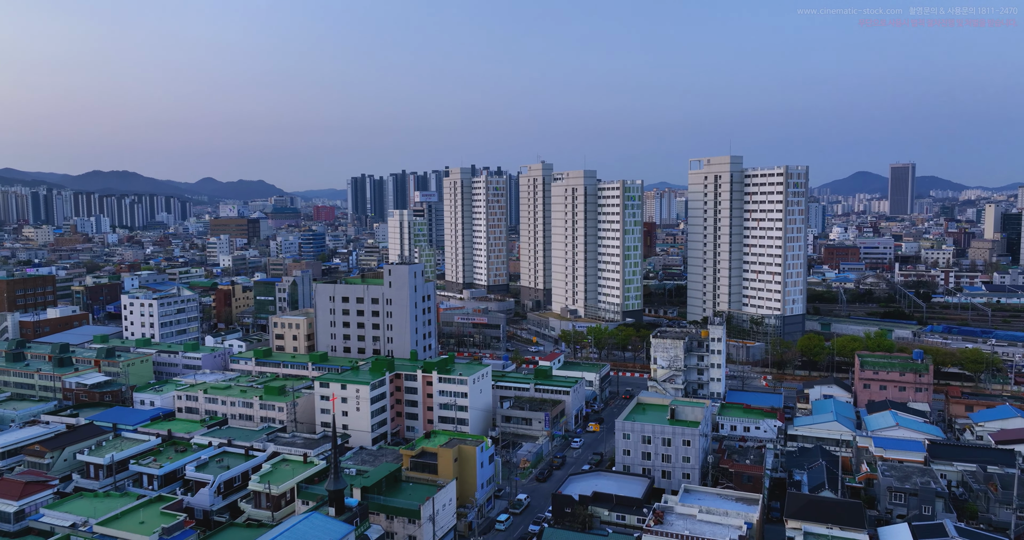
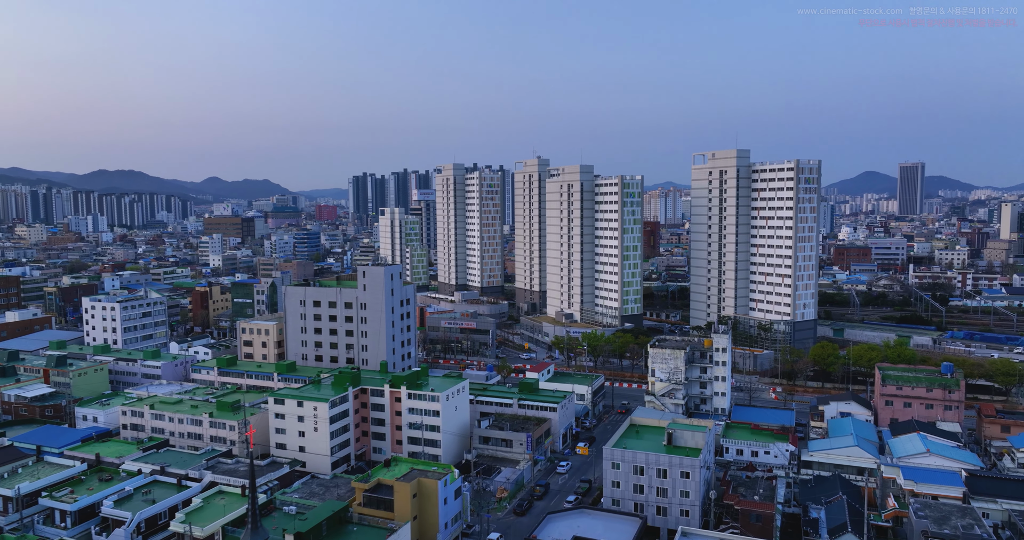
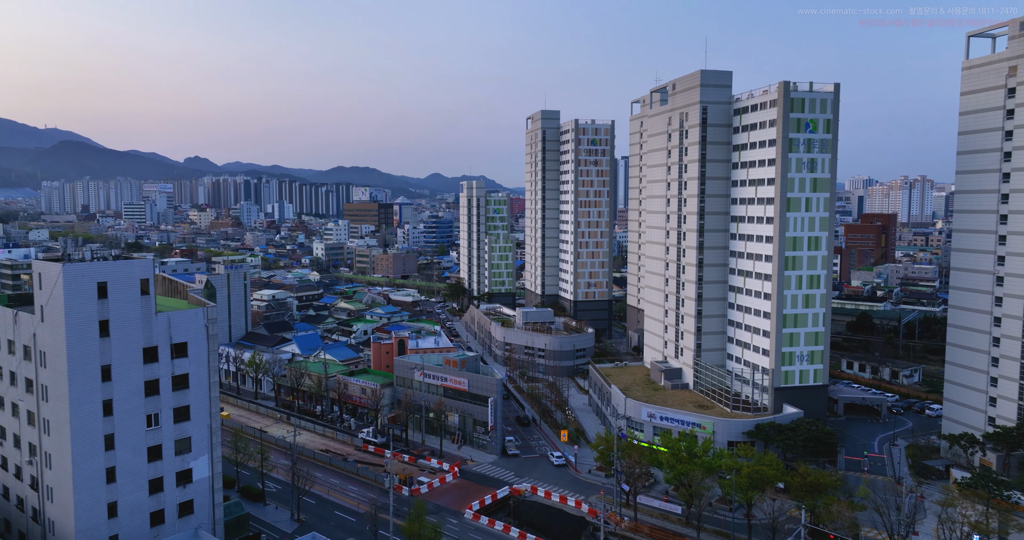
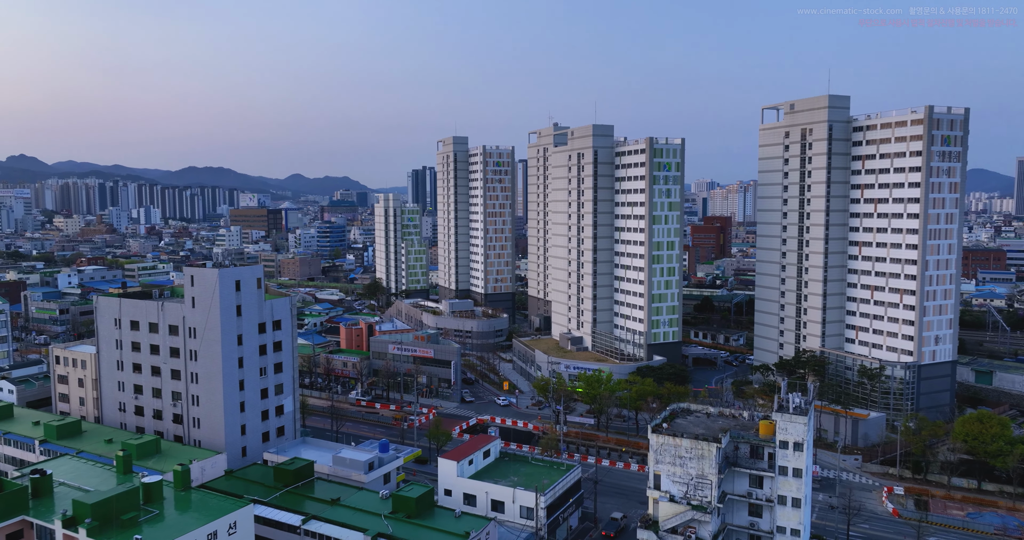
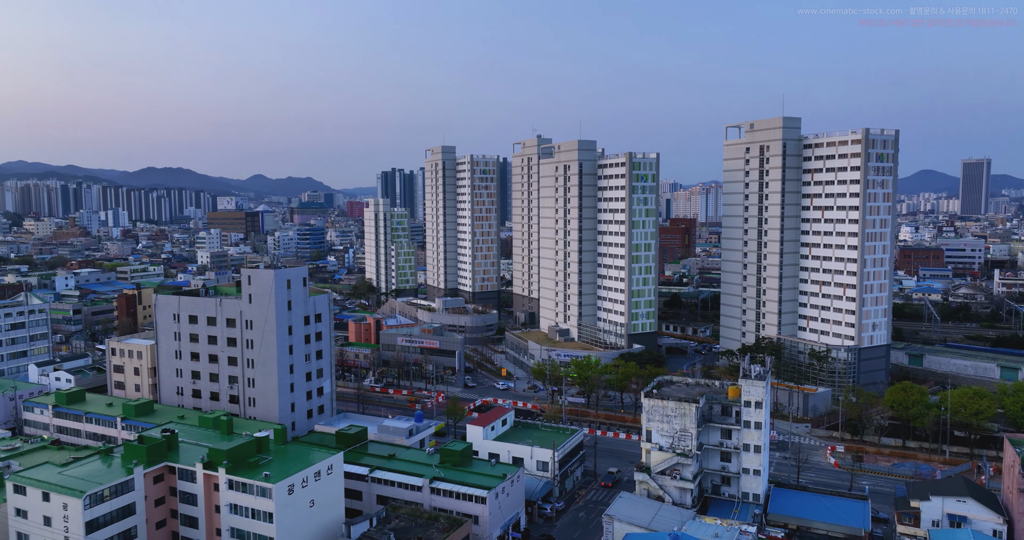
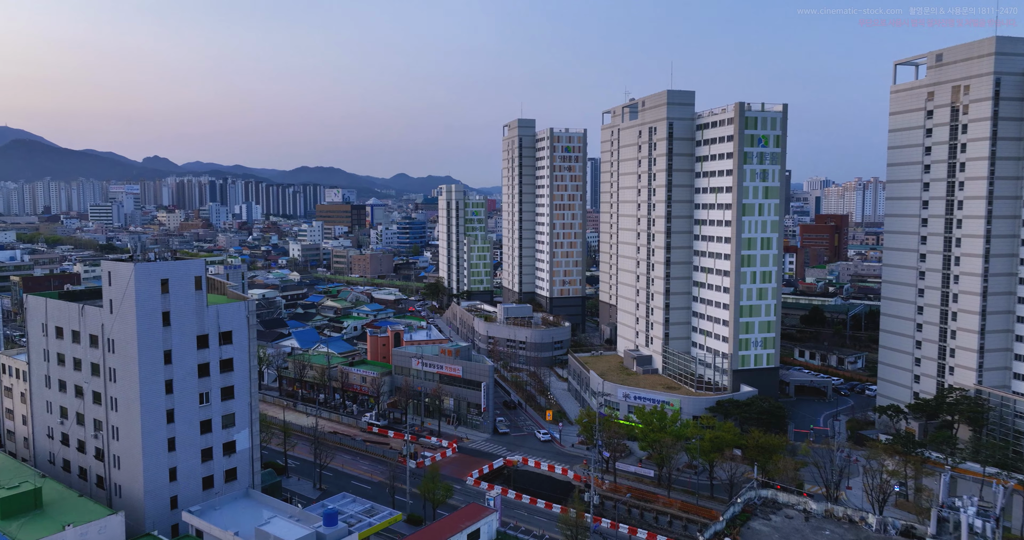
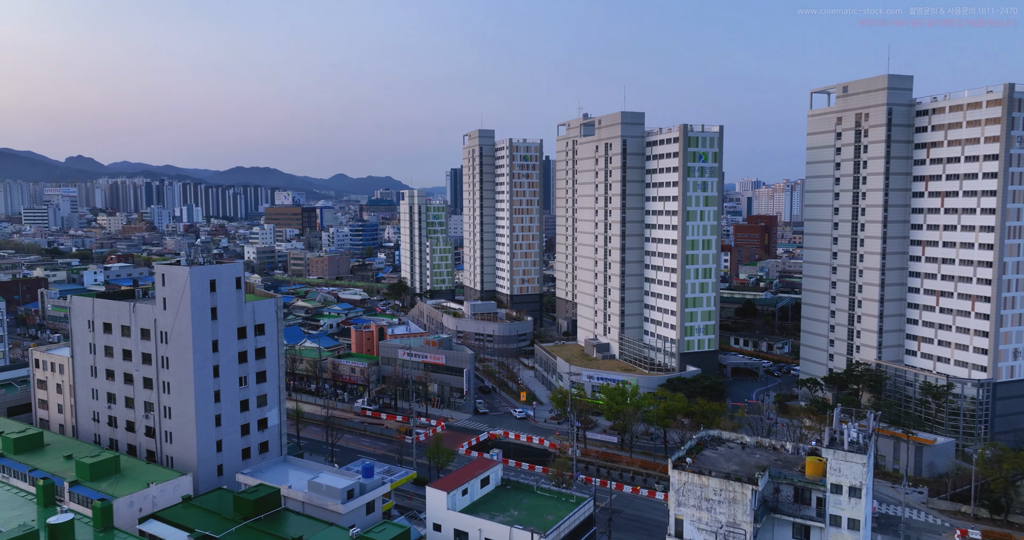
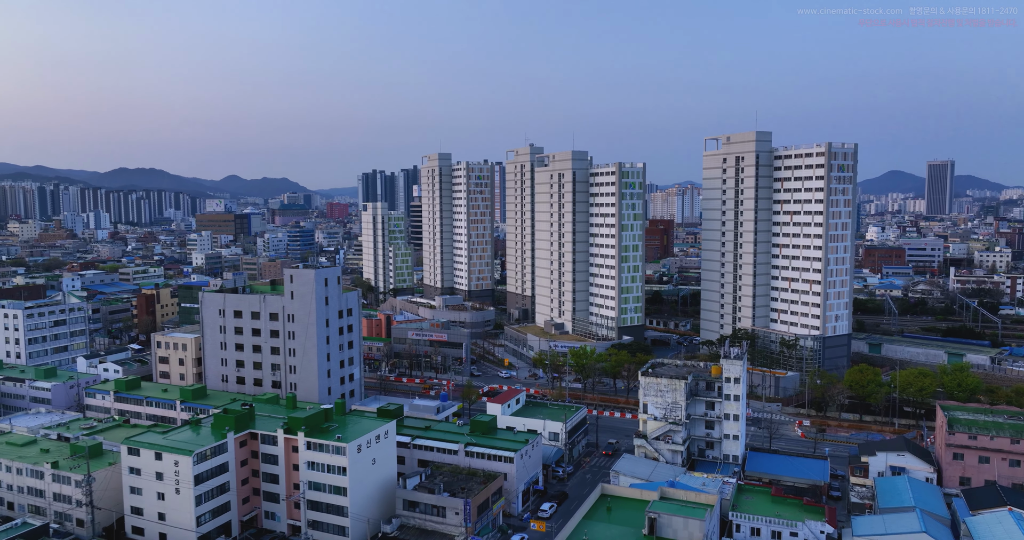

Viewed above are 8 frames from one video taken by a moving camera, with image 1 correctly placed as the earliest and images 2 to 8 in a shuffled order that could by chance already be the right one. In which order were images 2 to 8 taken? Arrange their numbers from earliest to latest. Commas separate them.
2, 8, 5, 4, 7, 6, 3
